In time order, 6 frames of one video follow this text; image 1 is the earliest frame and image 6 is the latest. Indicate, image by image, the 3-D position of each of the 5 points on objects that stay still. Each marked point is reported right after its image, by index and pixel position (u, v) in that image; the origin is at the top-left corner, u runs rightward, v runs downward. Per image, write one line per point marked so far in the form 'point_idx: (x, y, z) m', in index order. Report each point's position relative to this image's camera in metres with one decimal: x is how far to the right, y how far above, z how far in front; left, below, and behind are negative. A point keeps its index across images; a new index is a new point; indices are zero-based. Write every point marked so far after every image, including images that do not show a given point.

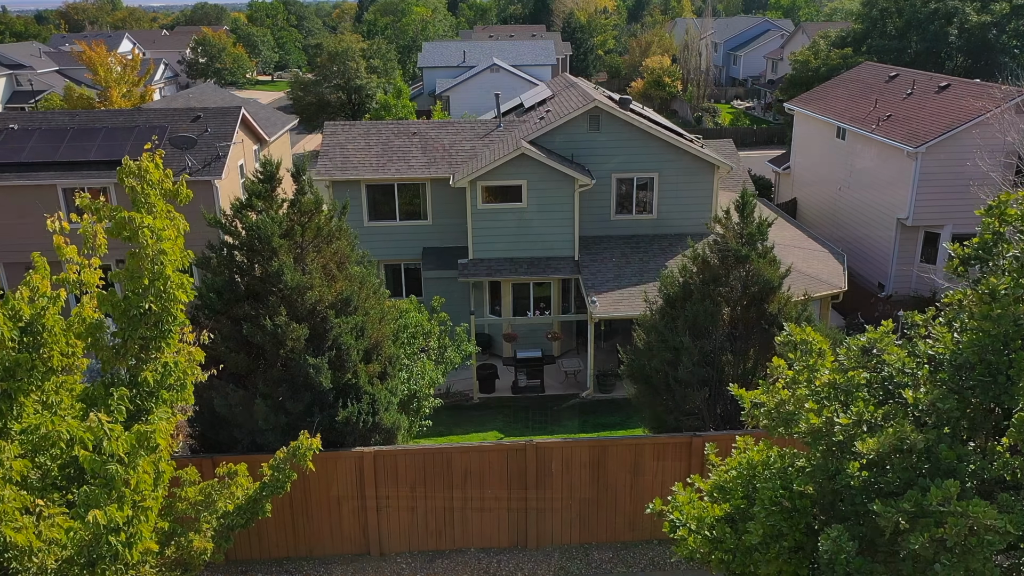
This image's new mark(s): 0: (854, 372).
0: (+2.9, -0.7, +6.9) m
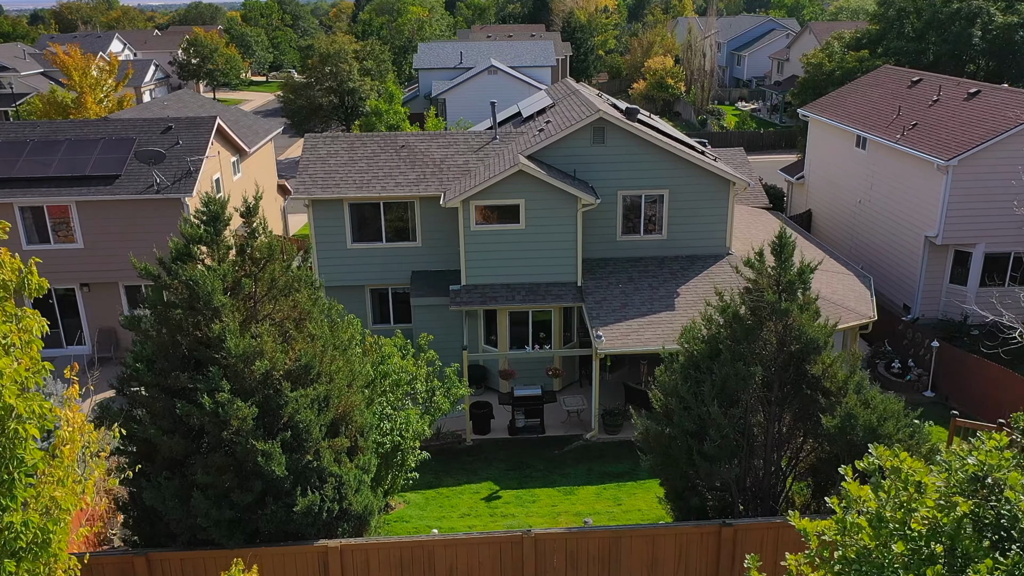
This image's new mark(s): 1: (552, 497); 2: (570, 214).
0: (+2.9, -1.4, +5.1) m
1: (+0.7, -3.9, +14.9) m
2: (+1.4, +1.7, +18.4) m
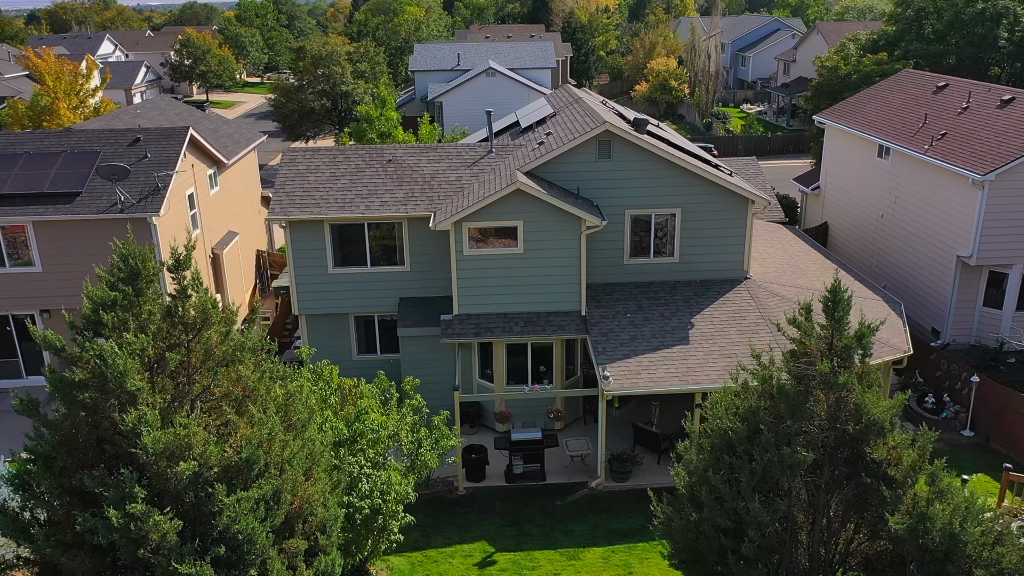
0: (+2.8, -2.1, +3.4) m
1: (+0.7, -4.6, +13.2) m
2: (+1.3, +1.1, +16.7) m
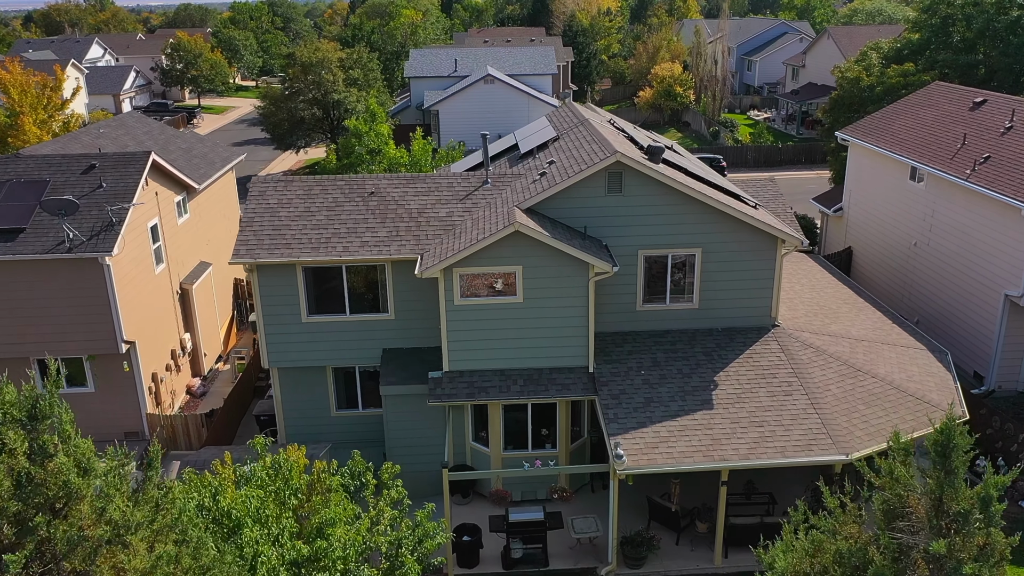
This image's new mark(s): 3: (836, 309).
0: (+2.8, -3.1, +1.3) m
1: (+0.7, -5.6, +11.1) m
2: (+1.3, +0.1, +14.6) m
3: (+7.3, -0.5, +17.8) m
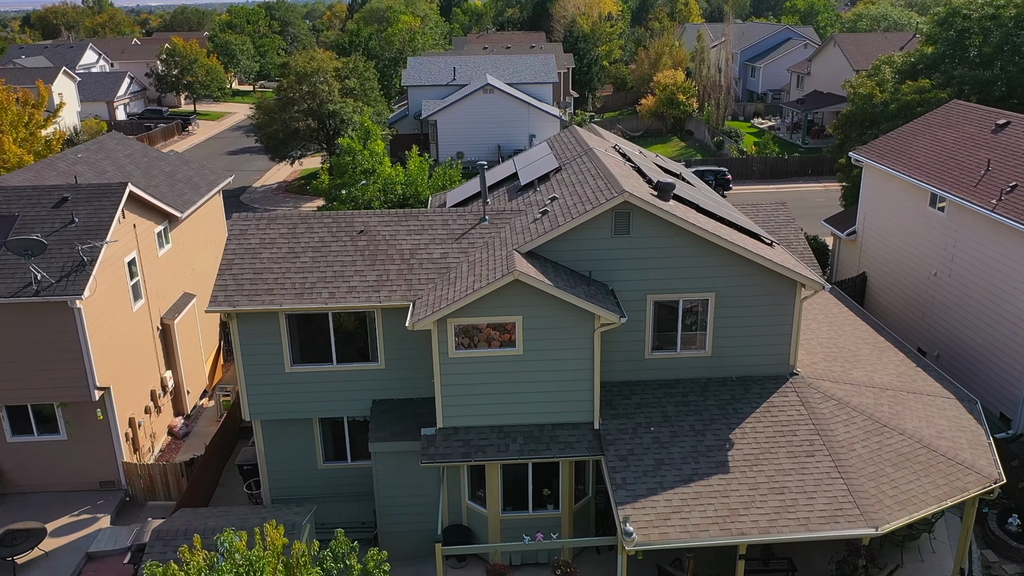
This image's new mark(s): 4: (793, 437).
0: (+2.8, -3.9, +0.2) m
1: (+0.6, -6.4, +10.0) m
2: (+1.2, -0.8, +13.5) m
3: (+7.3, -1.3, +16.7) m
4: (+4.9, -2.6, +13.6) m
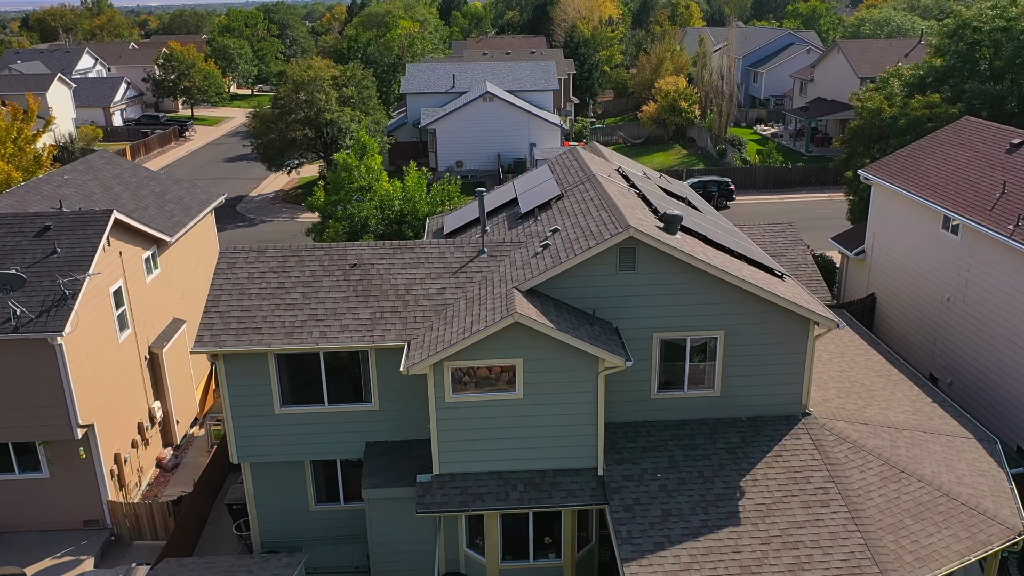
0: (+2.8, -4.6, -0.5) m
1: (+0.6, -7.1, +9.3) m
2: (+1.2, -1.5, +12.9) m
3: (+7.3, -2.0, +16.1) m
4: (+4.8, -3.2, +13.0) m
